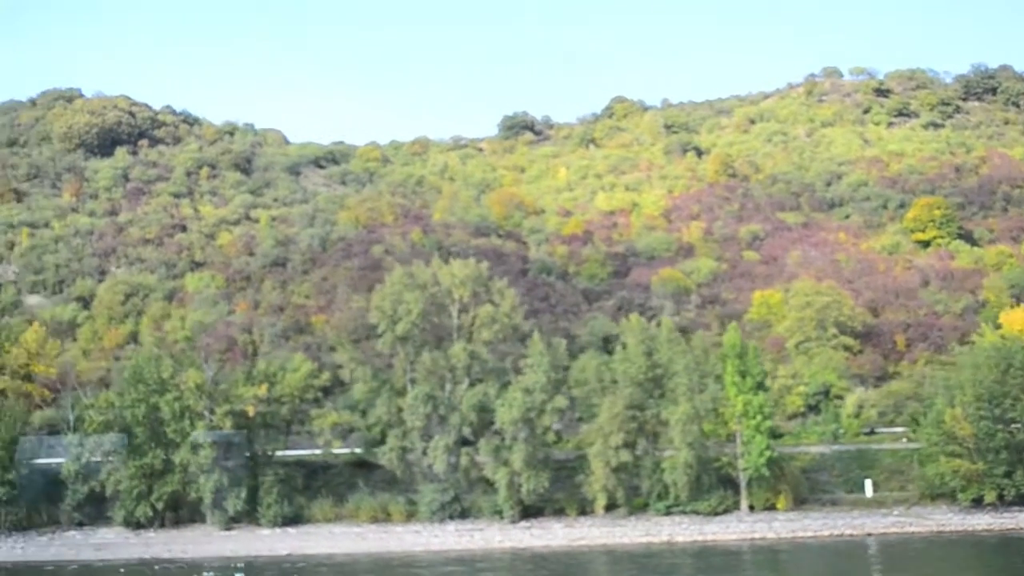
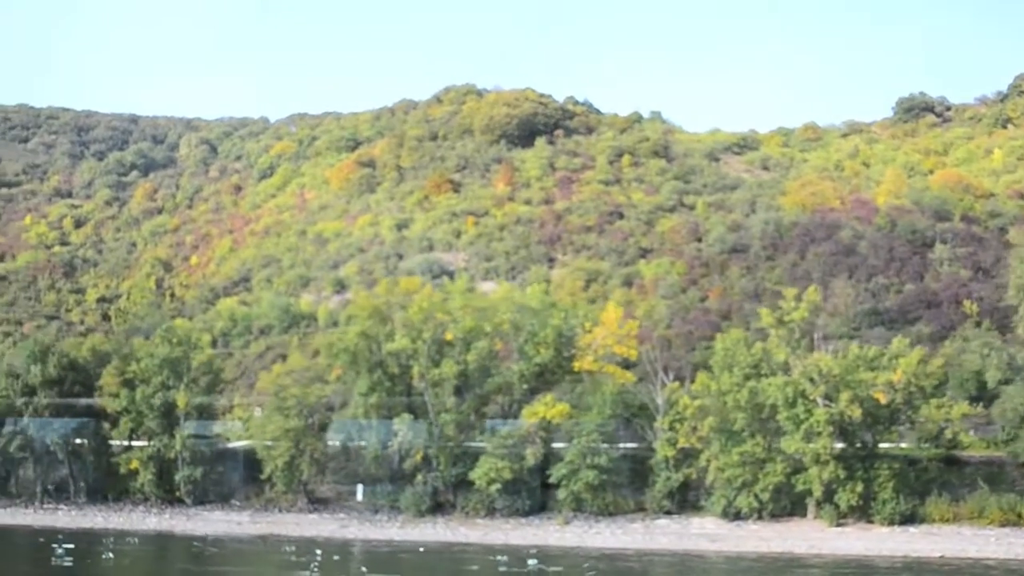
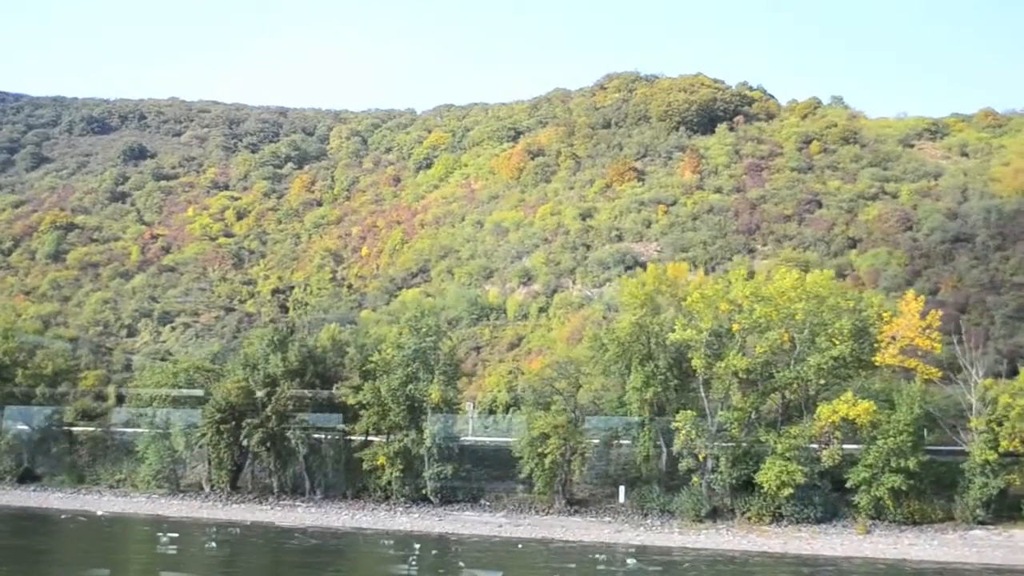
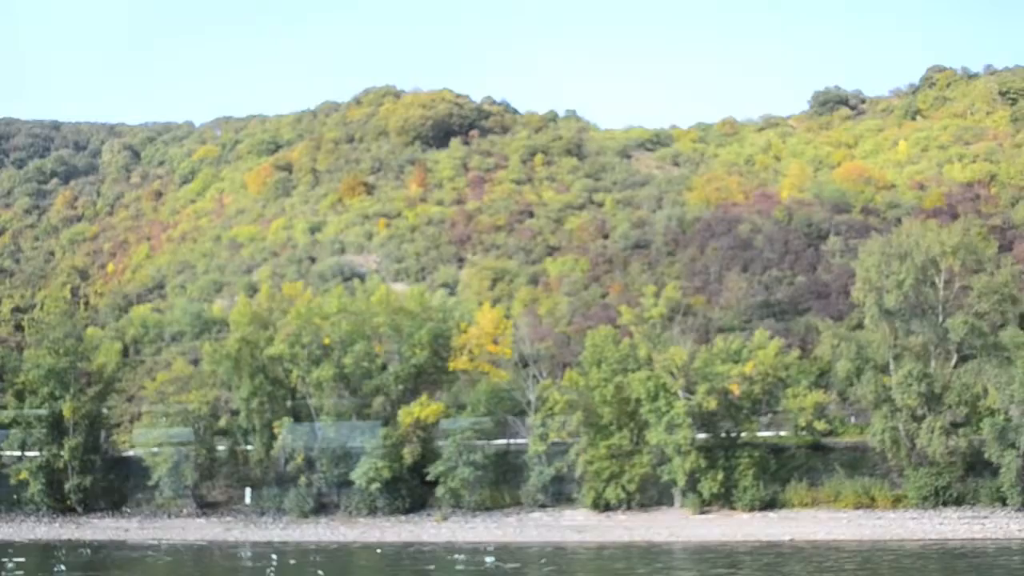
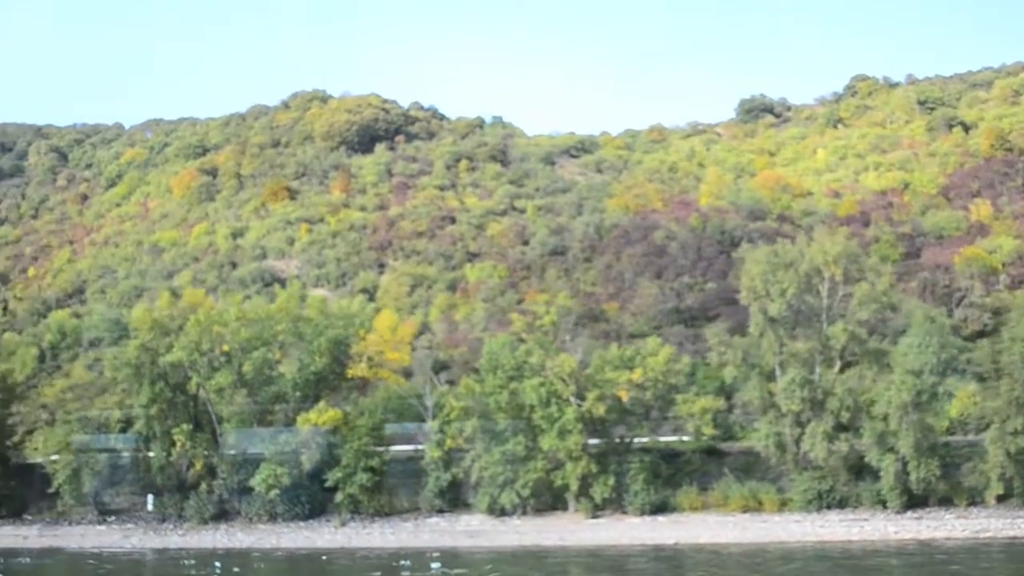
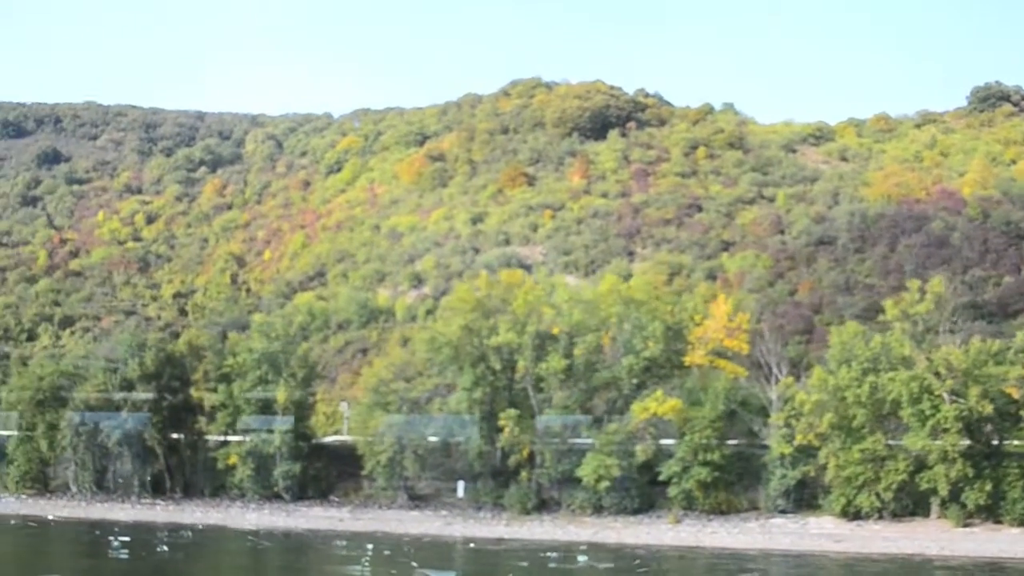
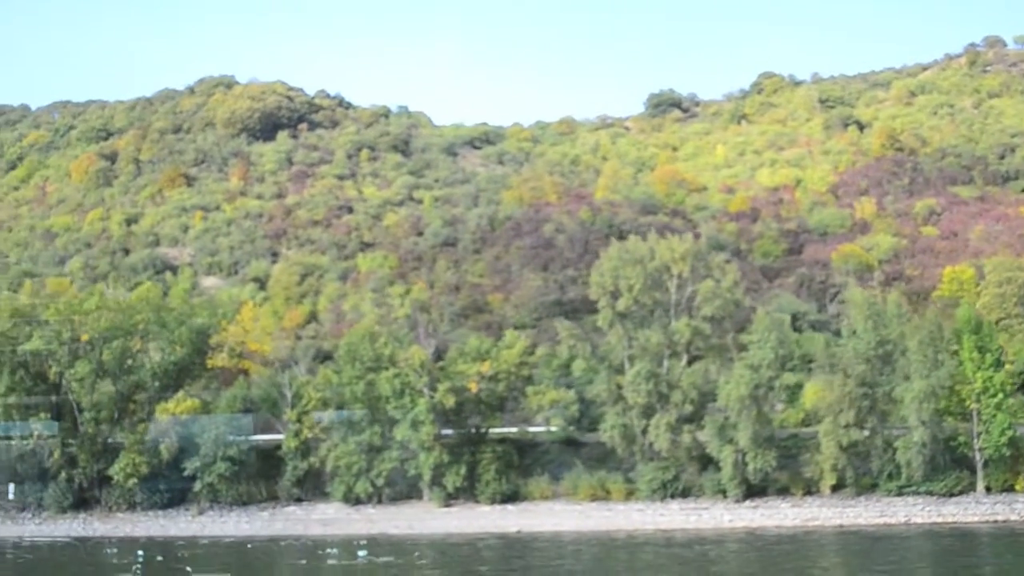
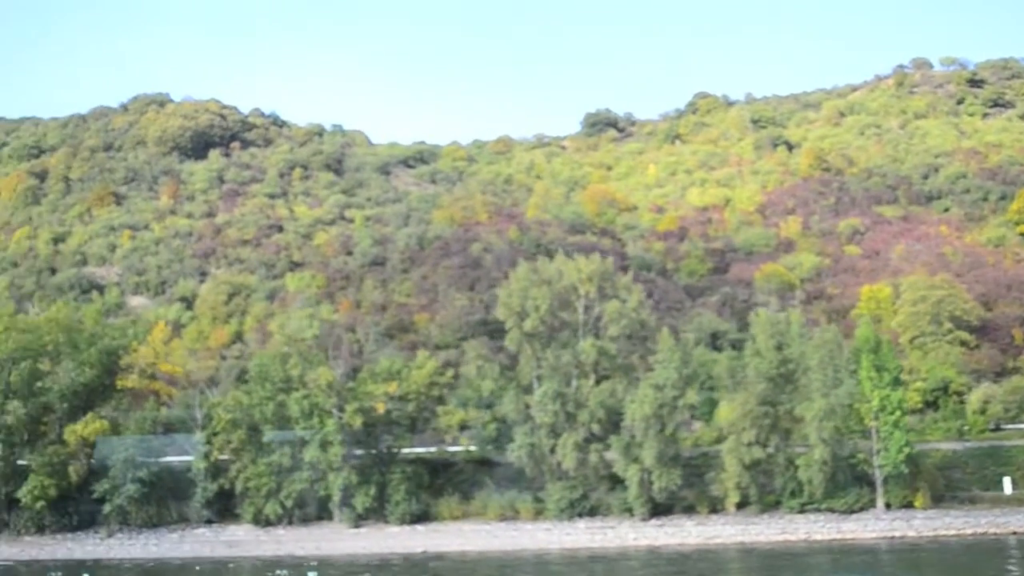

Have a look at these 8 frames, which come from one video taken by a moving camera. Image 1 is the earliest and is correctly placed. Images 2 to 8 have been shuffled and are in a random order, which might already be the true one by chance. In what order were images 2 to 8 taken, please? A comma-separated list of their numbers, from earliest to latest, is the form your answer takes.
8, 7, 5, 4, 2, 6, 3
